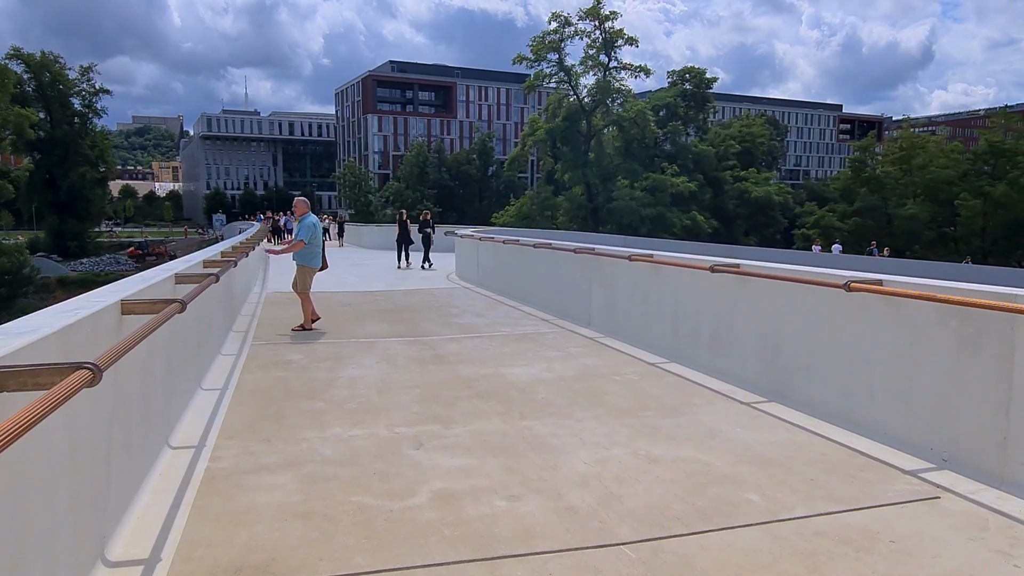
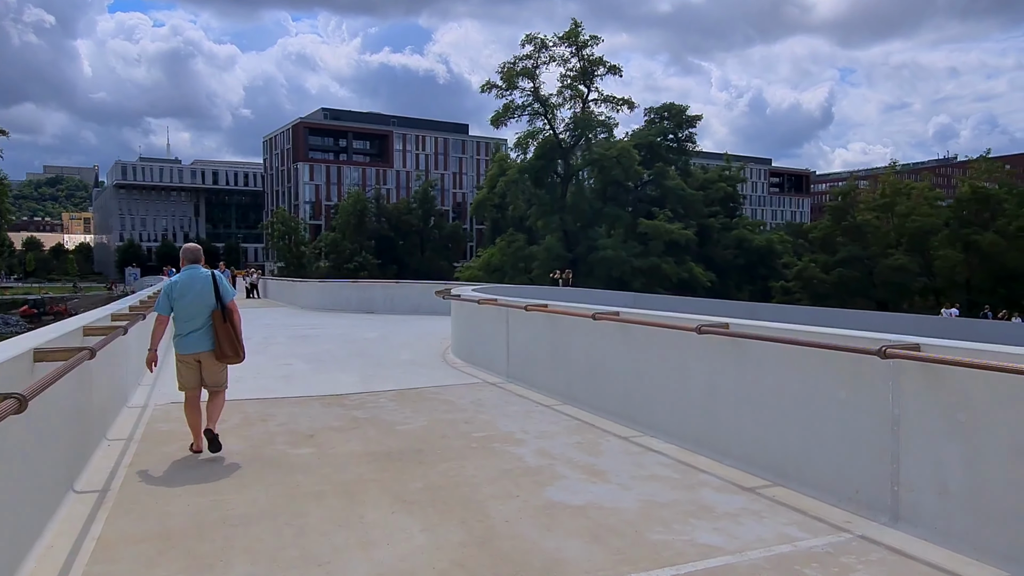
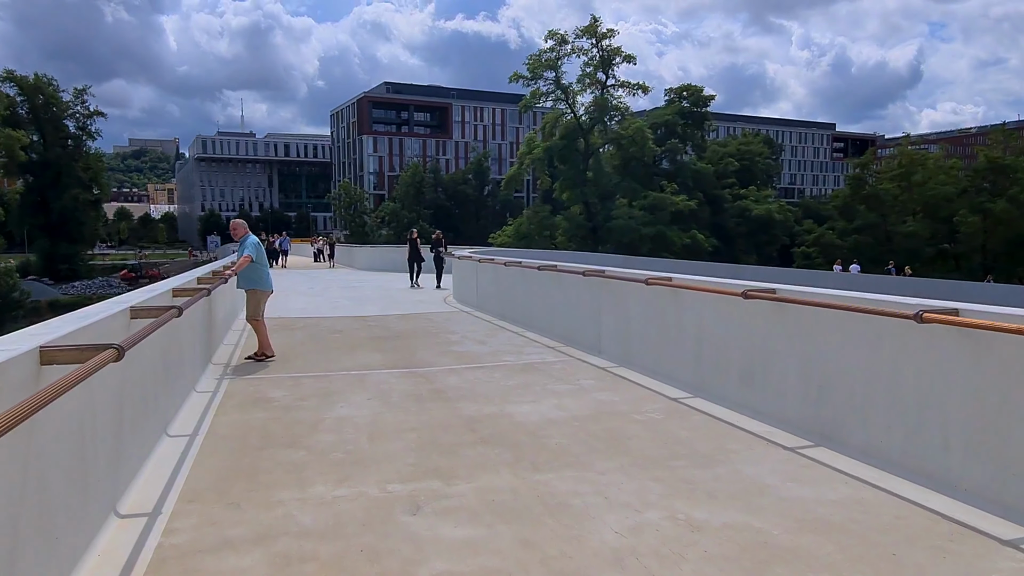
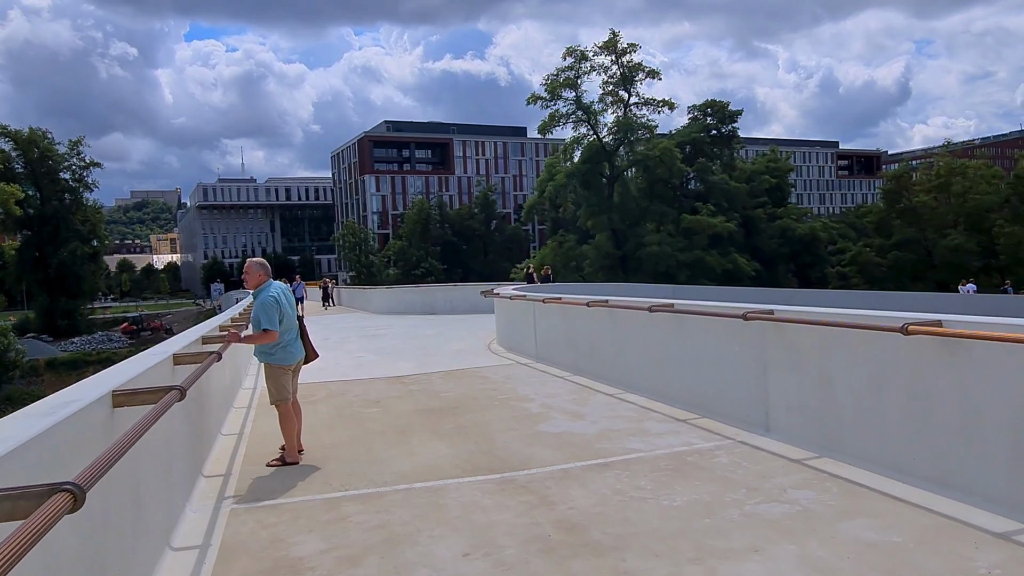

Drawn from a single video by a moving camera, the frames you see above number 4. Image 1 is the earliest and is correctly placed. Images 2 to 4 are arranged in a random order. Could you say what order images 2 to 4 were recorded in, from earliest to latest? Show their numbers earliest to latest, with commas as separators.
3, 4, 2
